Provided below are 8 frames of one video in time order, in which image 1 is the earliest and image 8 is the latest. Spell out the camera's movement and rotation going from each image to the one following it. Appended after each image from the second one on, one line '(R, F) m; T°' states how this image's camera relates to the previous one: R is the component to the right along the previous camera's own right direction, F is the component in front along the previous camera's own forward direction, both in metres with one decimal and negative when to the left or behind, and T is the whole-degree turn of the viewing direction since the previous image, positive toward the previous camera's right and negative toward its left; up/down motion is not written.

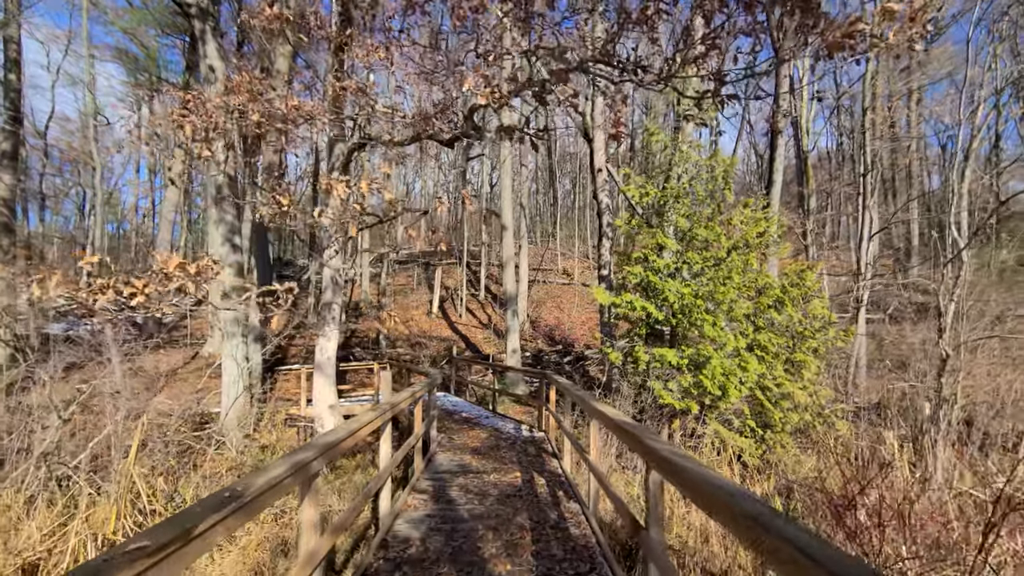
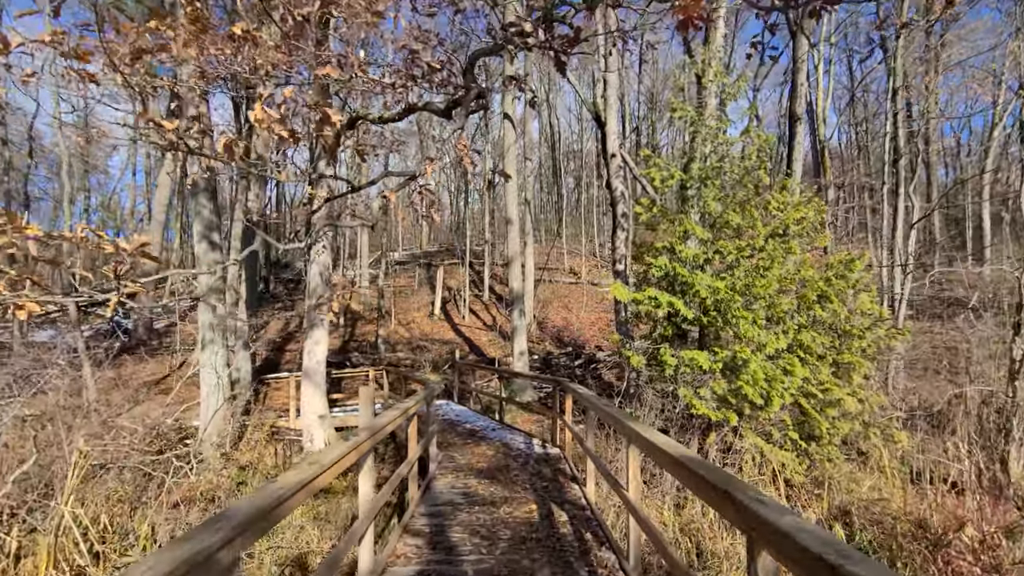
(-0.1, +1.1) m; 0°
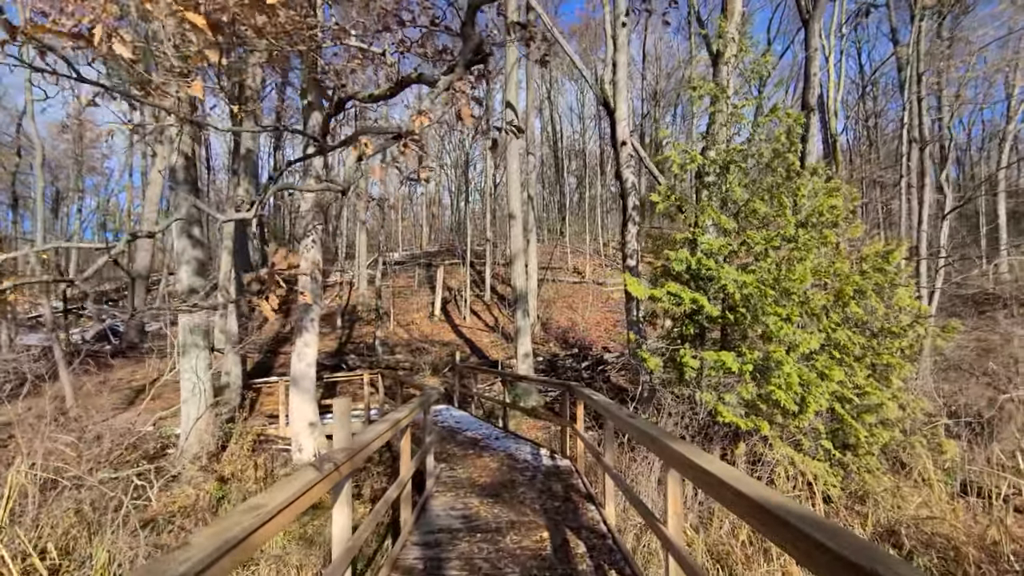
(0.0, +0.7) m; 0°
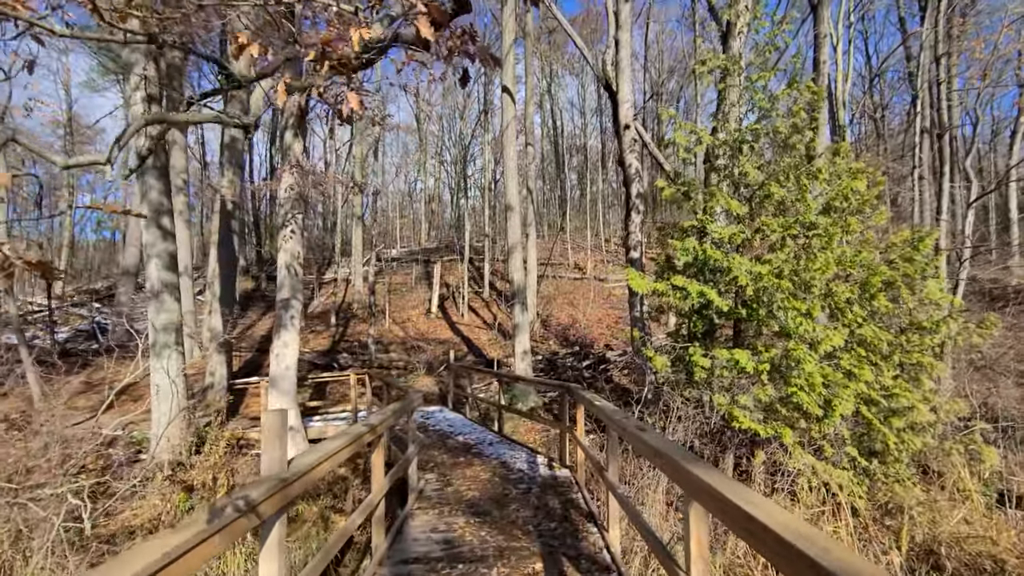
(+0.1, +0.7) m; 0°
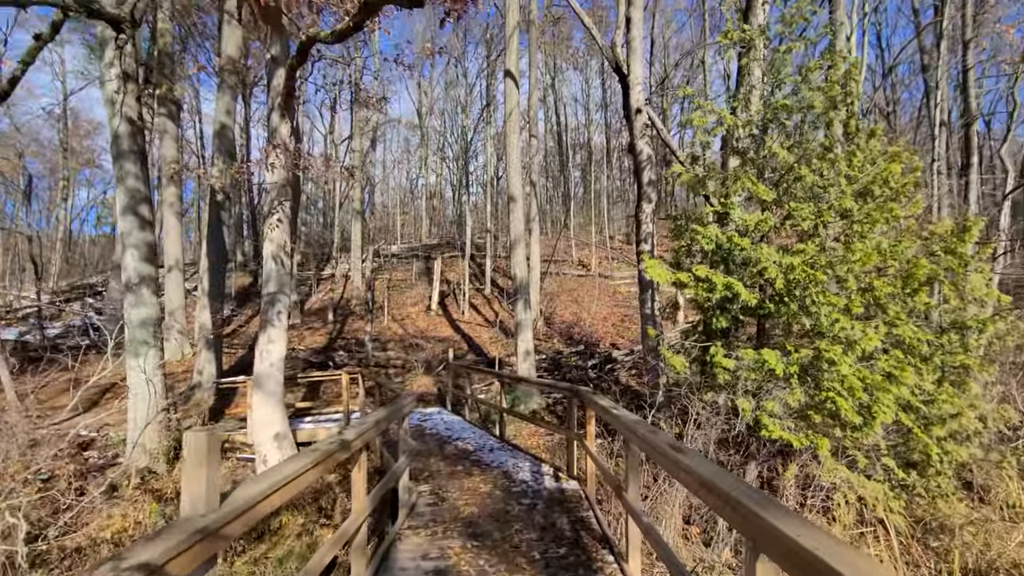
(0.0, +0.6) m; 0°
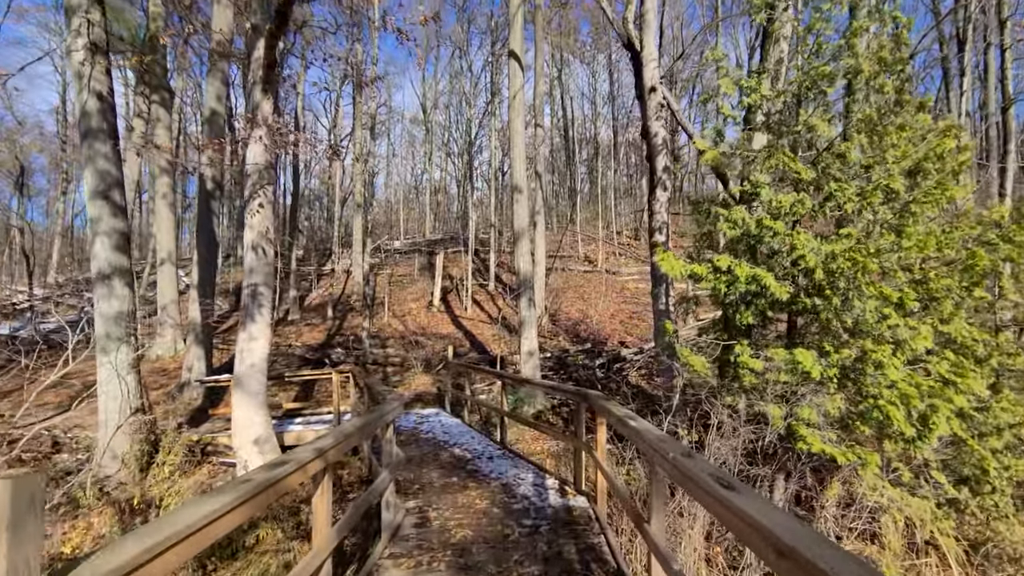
(0.0, +0.7) m; -1°
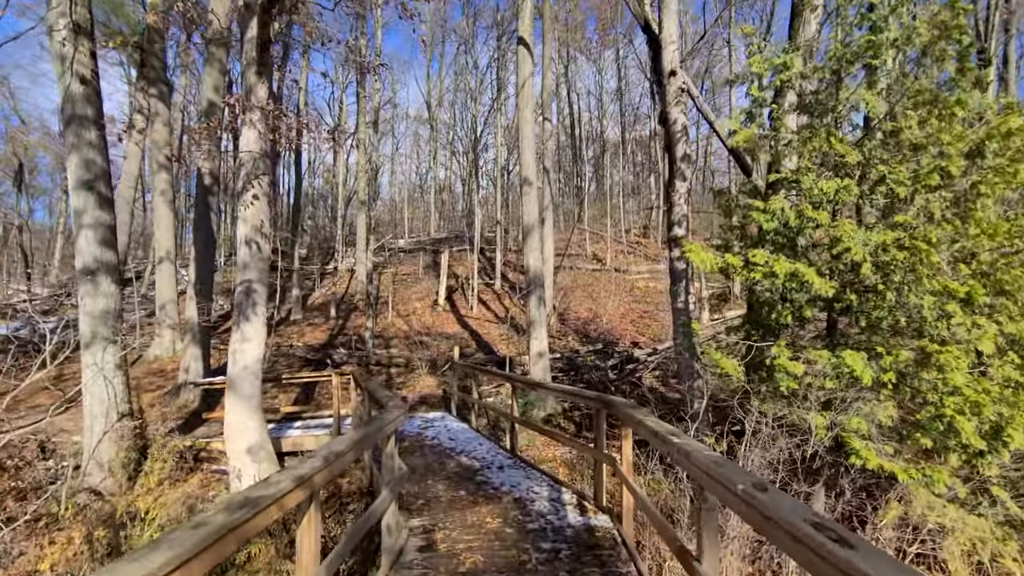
(-0.1, +0.5) m; -1°
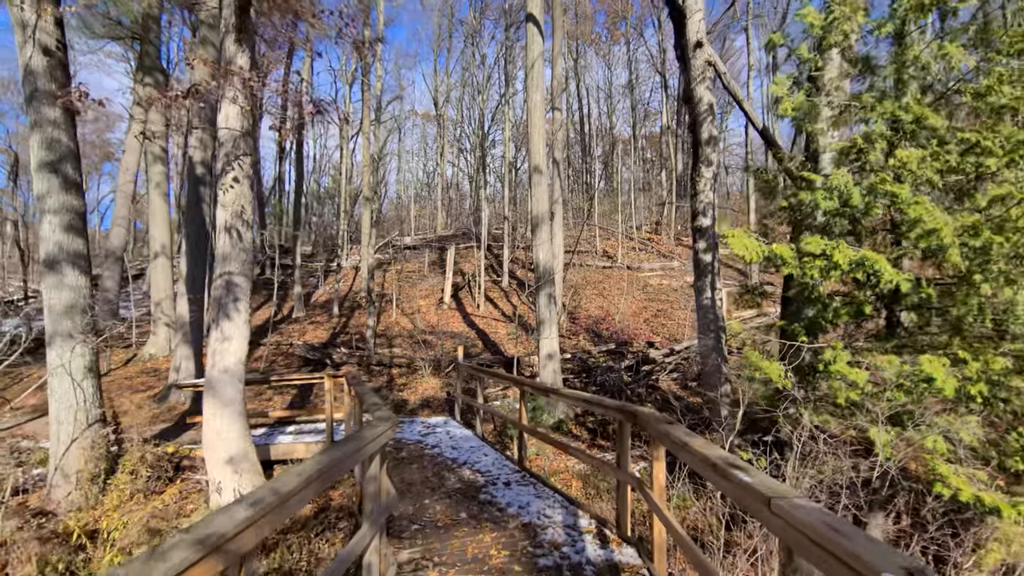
(0.0, +0.7) m; -1°
